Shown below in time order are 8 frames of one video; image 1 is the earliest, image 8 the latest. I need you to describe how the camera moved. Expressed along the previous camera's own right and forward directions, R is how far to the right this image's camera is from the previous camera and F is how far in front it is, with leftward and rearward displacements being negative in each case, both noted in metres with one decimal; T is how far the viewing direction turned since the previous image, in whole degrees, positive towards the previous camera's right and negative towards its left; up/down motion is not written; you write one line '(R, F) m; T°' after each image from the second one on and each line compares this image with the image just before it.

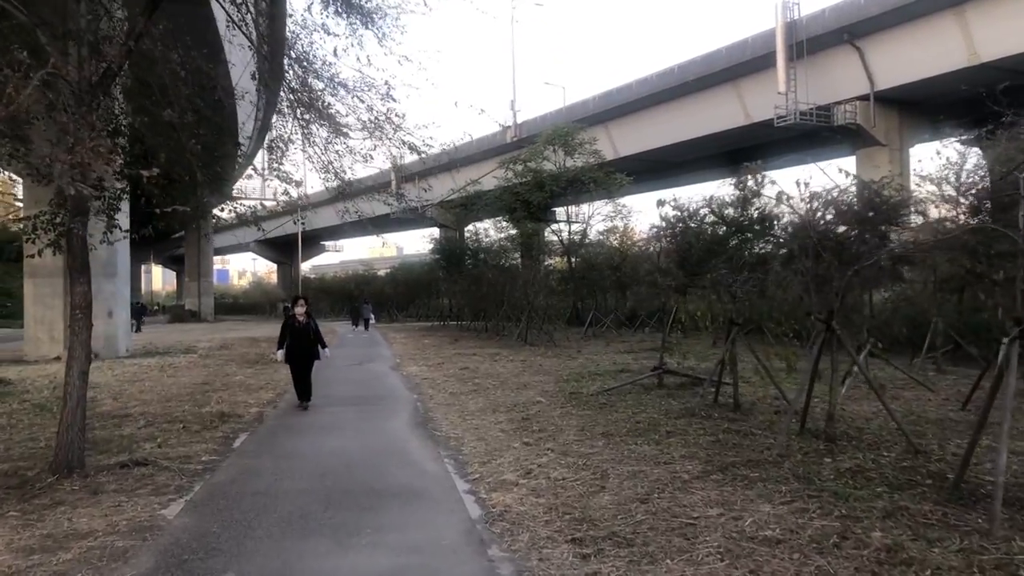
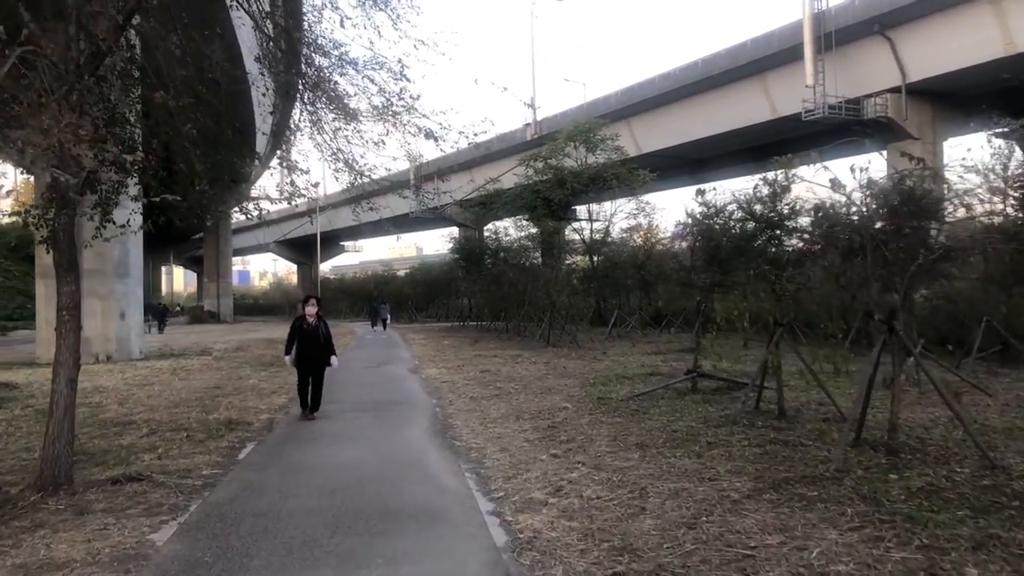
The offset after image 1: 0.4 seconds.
(-0.1, +0.6) m; -1°
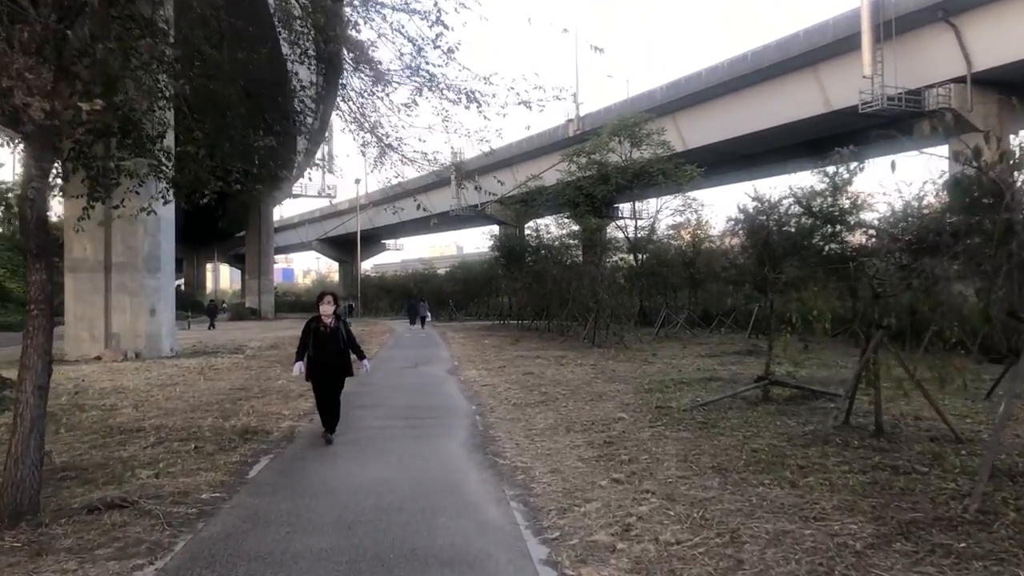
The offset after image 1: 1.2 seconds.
(-0.1, +1.1) m; -3°
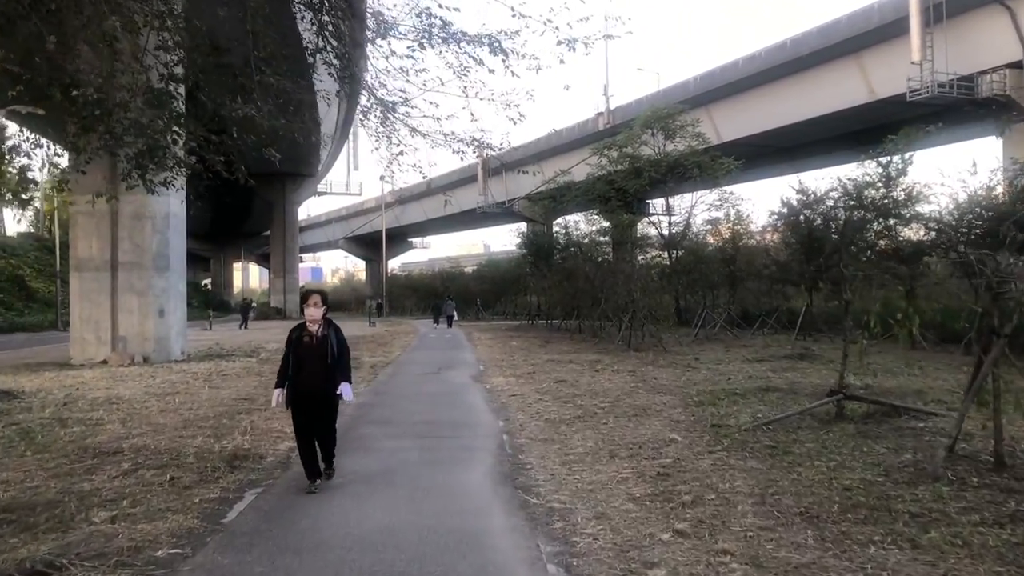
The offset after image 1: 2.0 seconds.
(0.0, +1.2) m; -2°
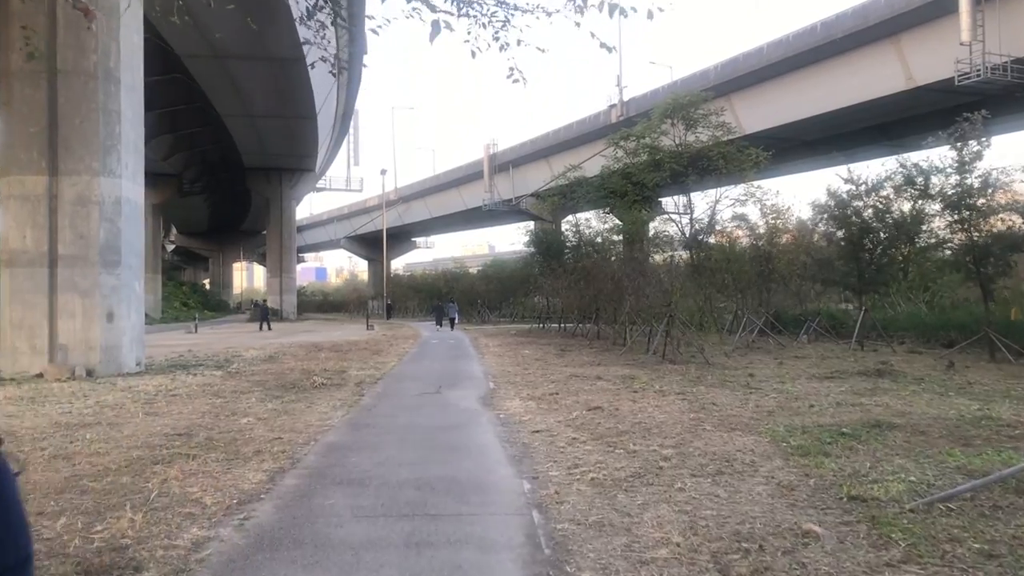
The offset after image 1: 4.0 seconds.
(-0.2, +2.8) m; 0°
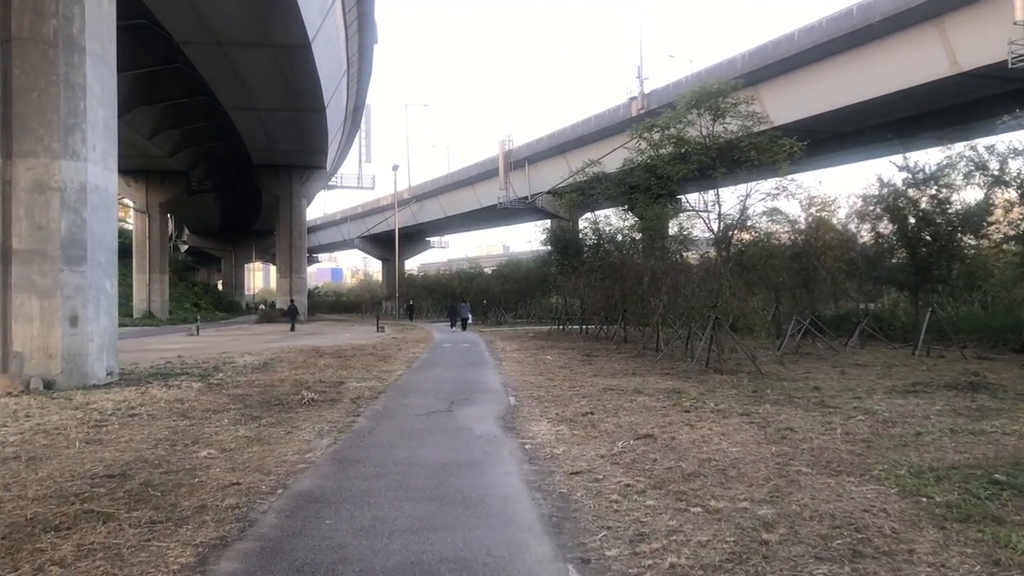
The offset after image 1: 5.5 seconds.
(-0.1, +2.0) m; -1°
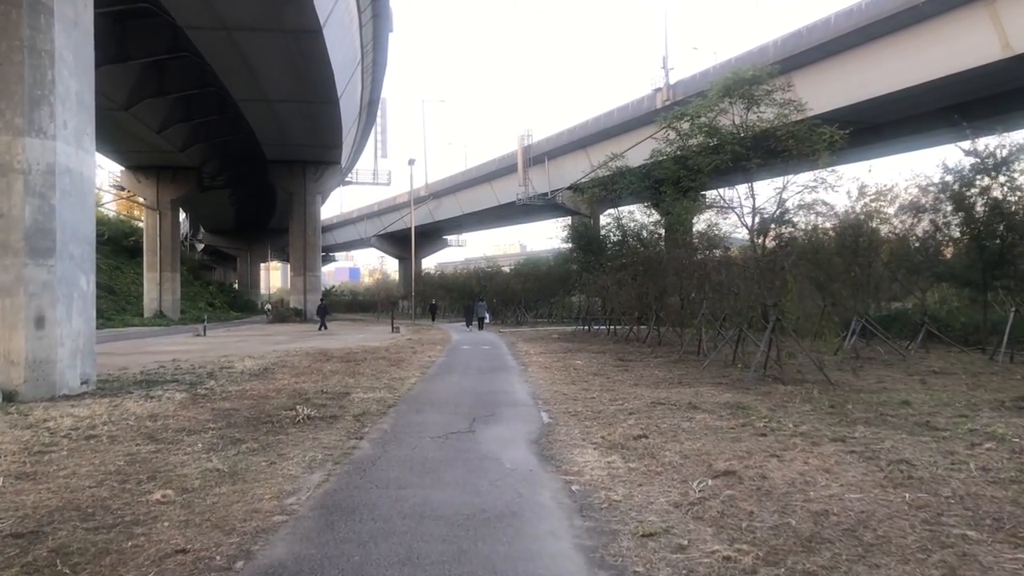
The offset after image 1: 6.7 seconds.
(-0.2, +1.8) m; -1°
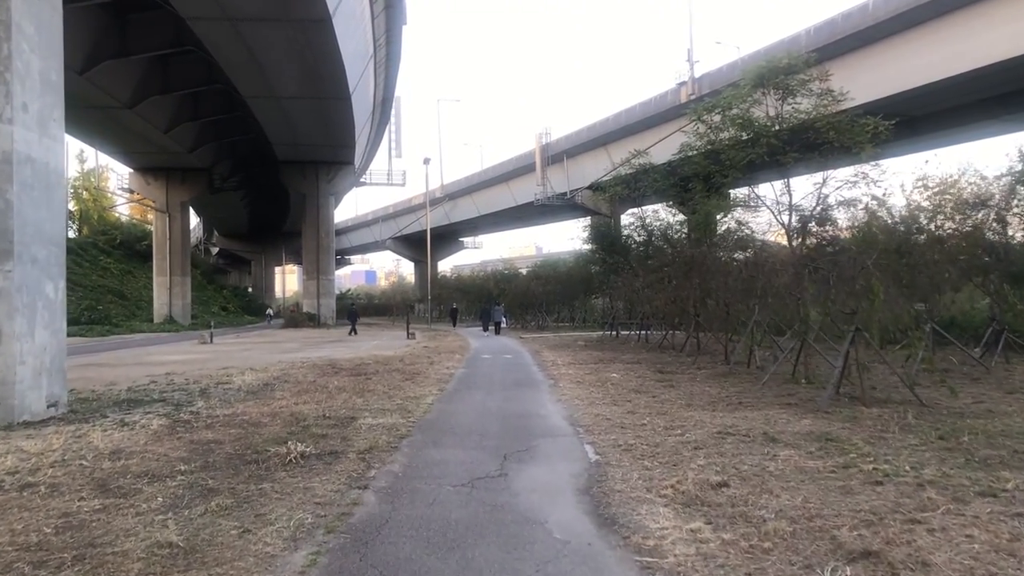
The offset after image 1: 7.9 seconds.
(-0.2, +1.7) m; -1°
